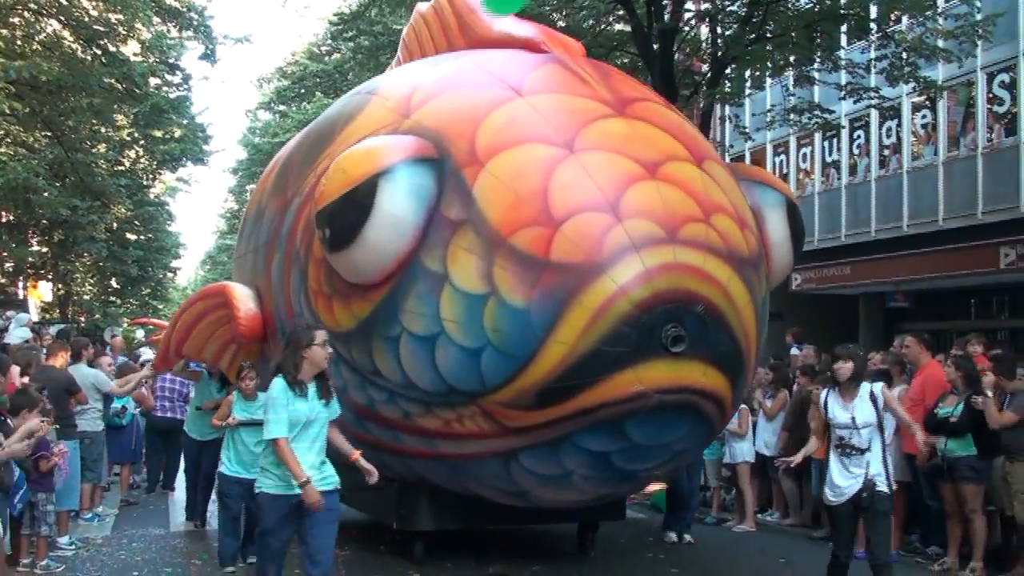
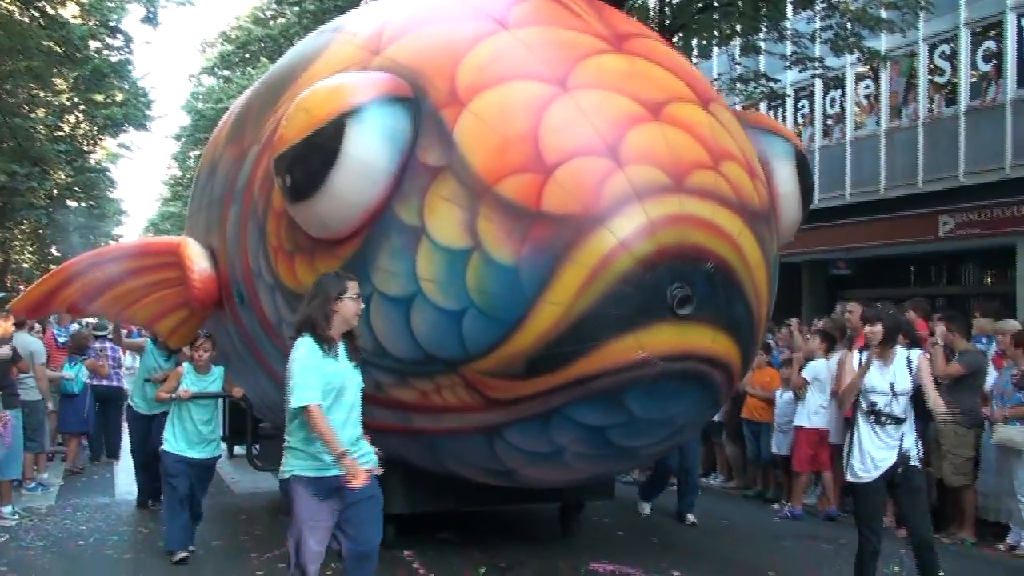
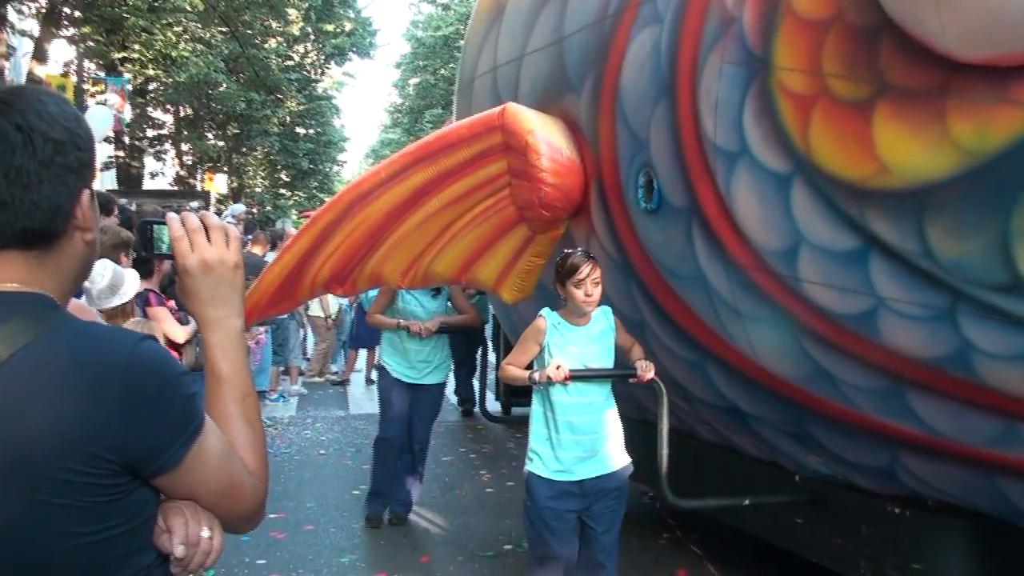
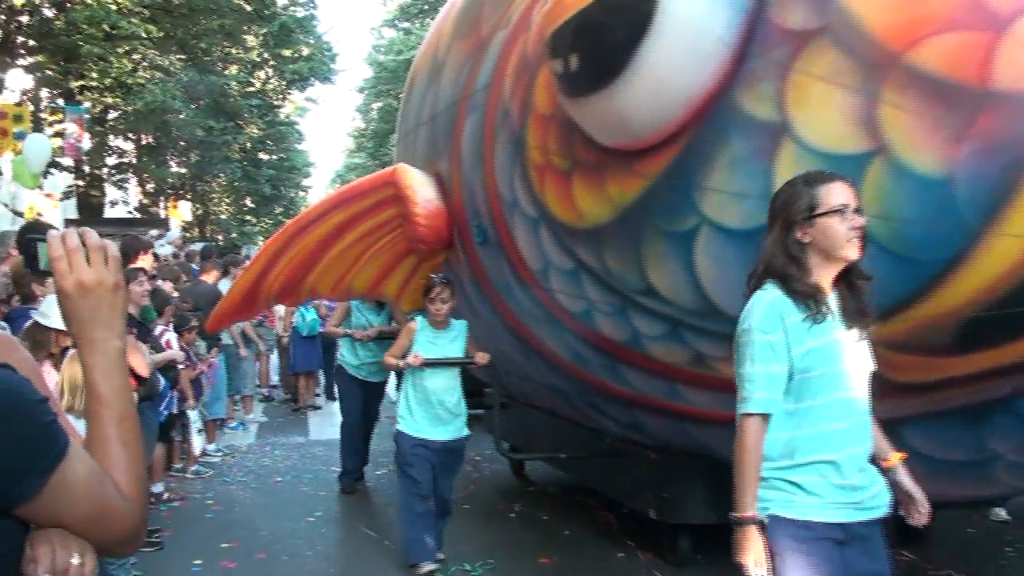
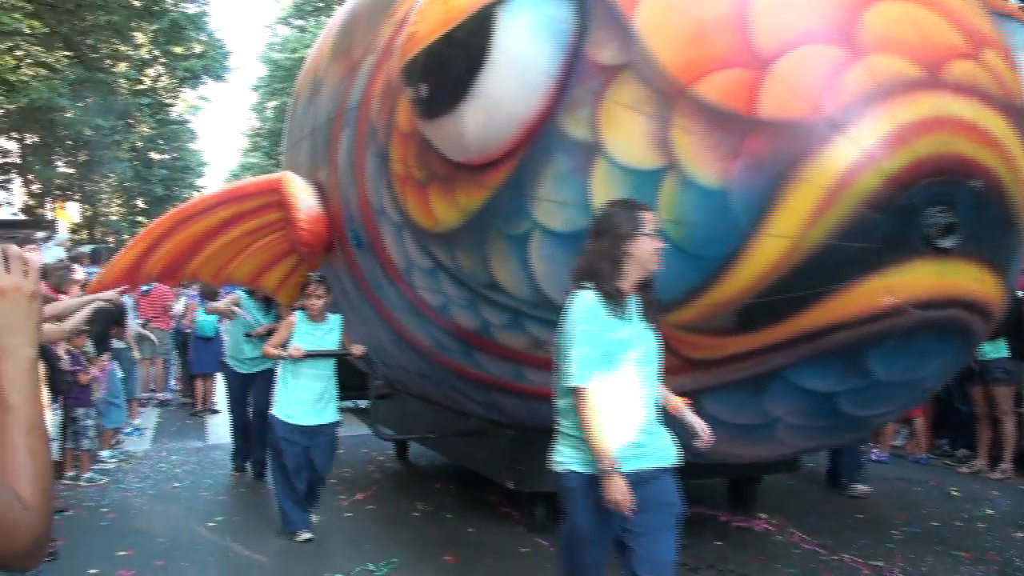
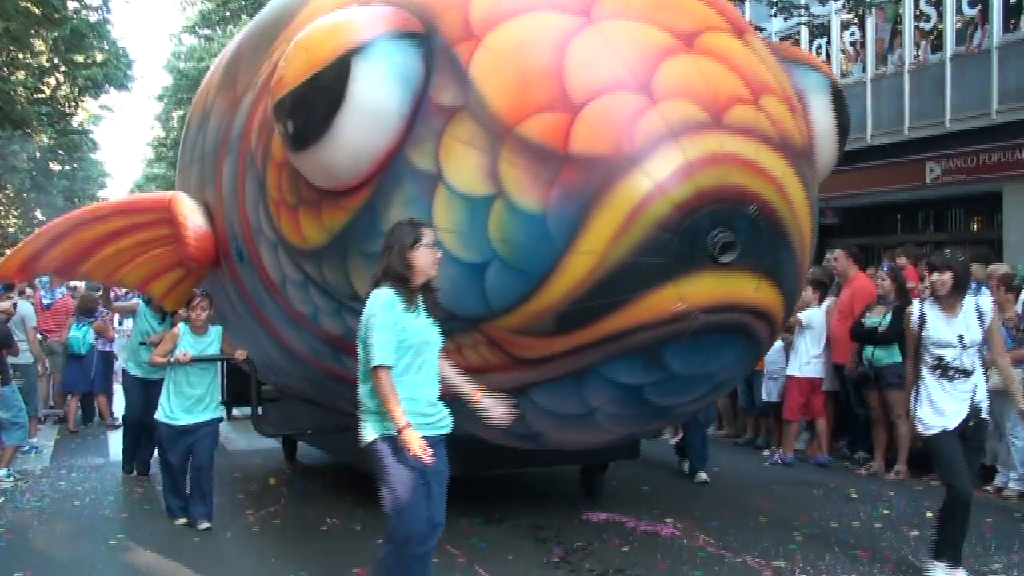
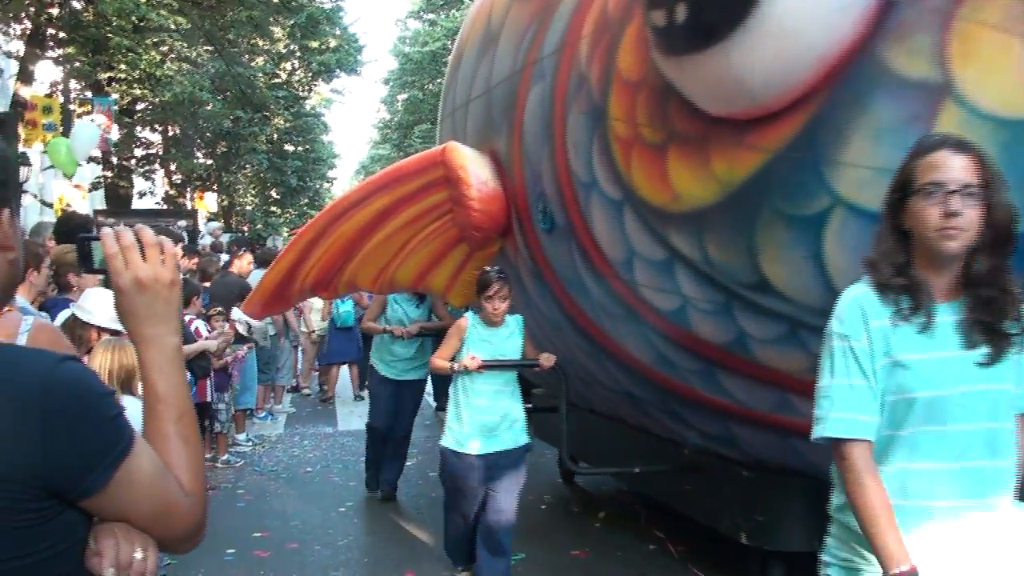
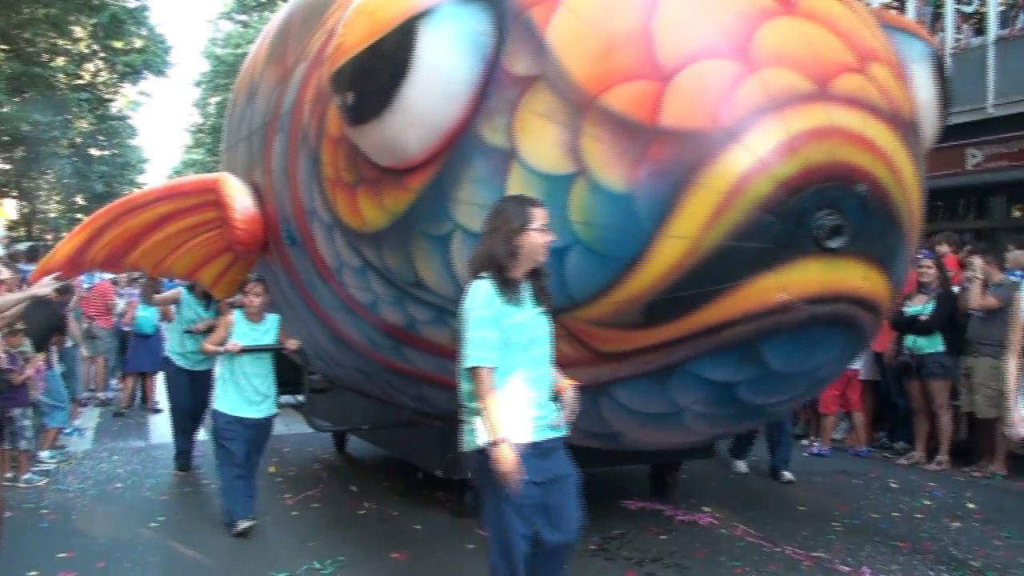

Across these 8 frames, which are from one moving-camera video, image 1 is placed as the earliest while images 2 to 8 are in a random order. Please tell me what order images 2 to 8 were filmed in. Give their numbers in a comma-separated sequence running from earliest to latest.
2, 6, 8, 5, 4, 7, 3
